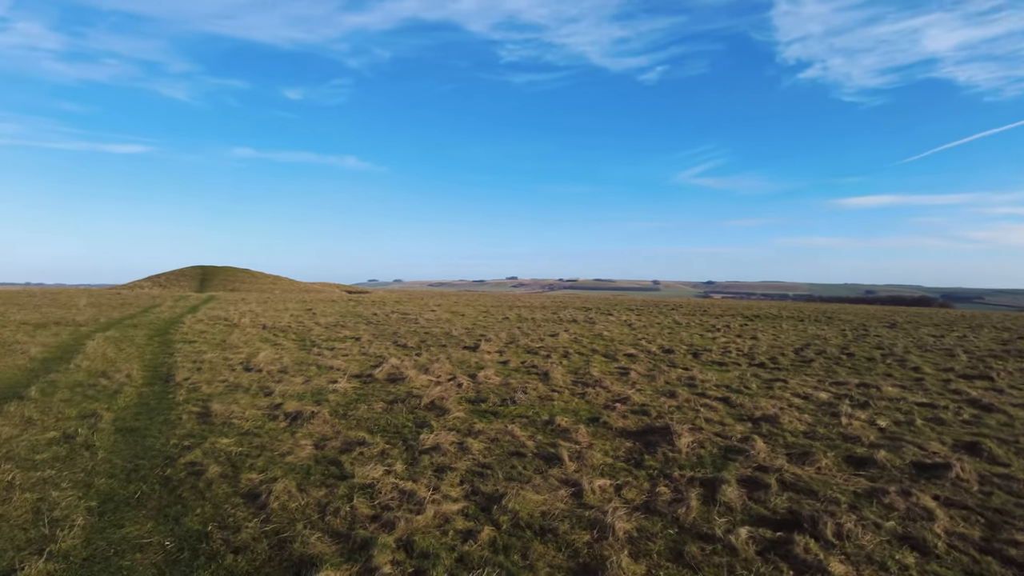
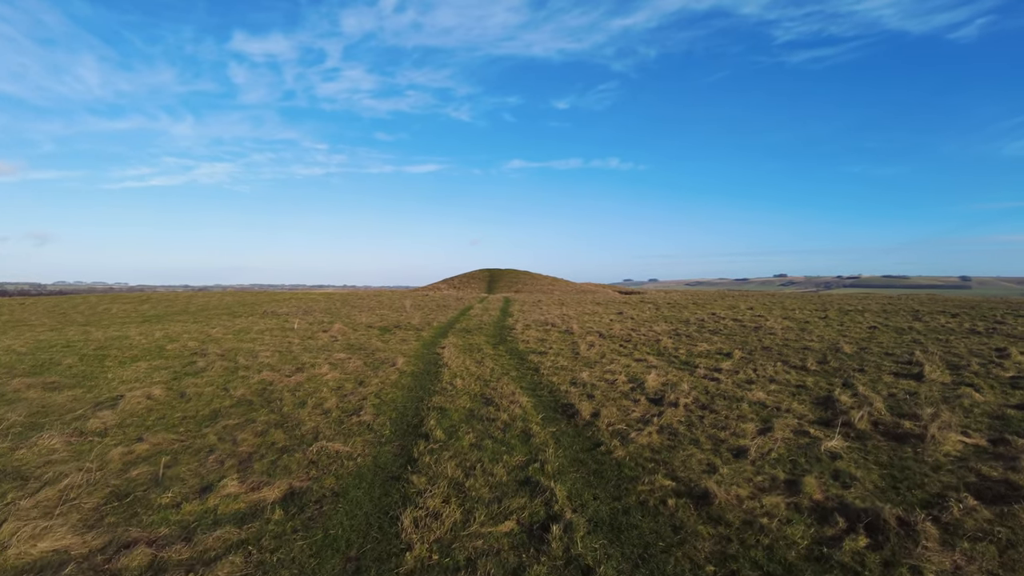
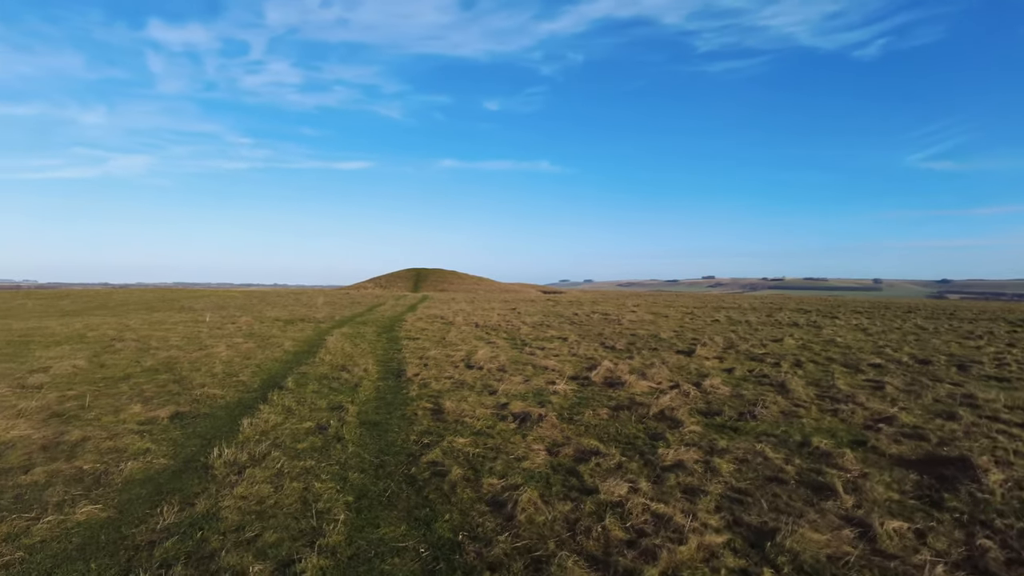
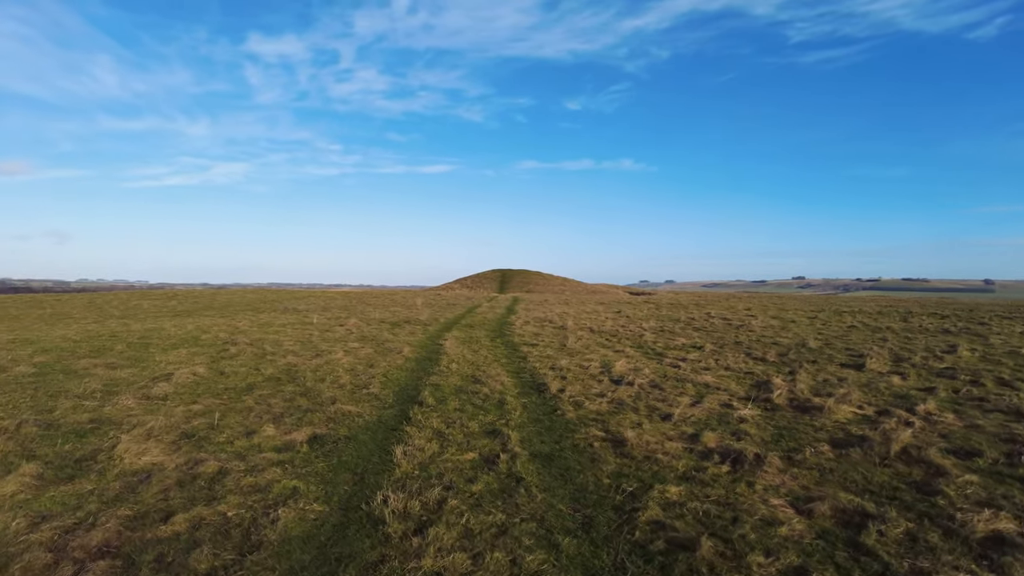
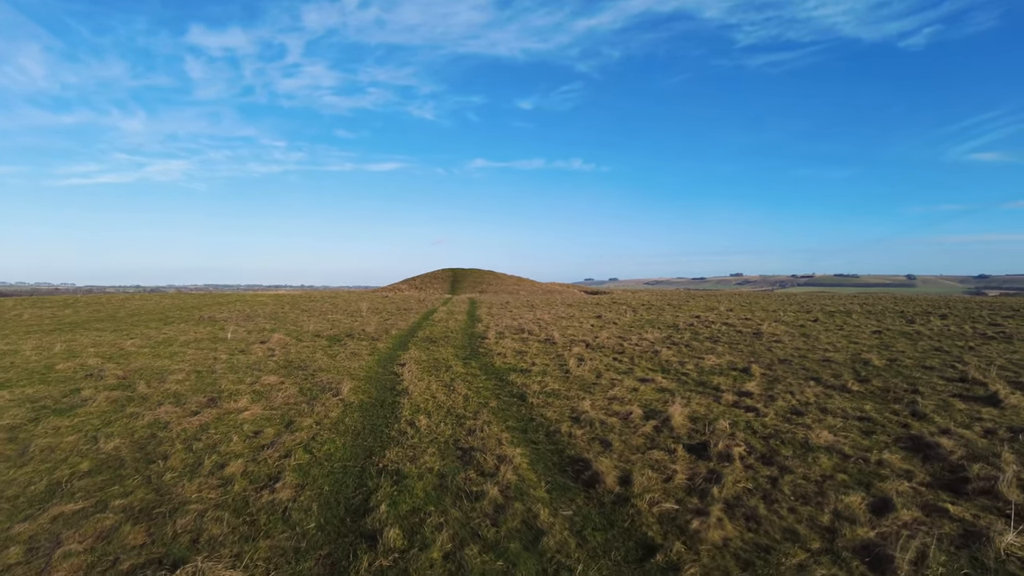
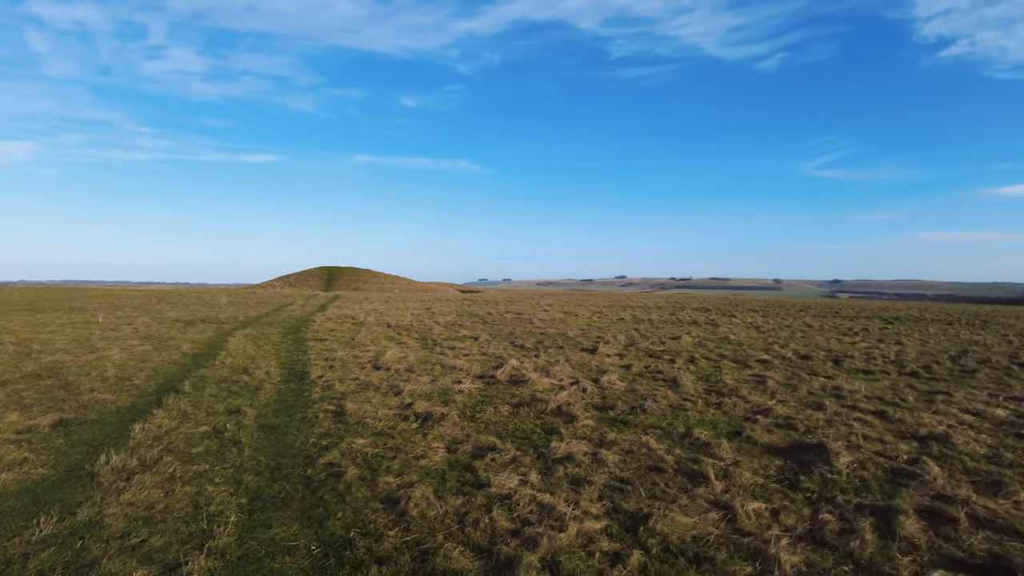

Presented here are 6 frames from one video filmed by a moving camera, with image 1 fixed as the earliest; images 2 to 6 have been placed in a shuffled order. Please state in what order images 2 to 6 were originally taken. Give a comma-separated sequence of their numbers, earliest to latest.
6, 3, 4, 2, 5
